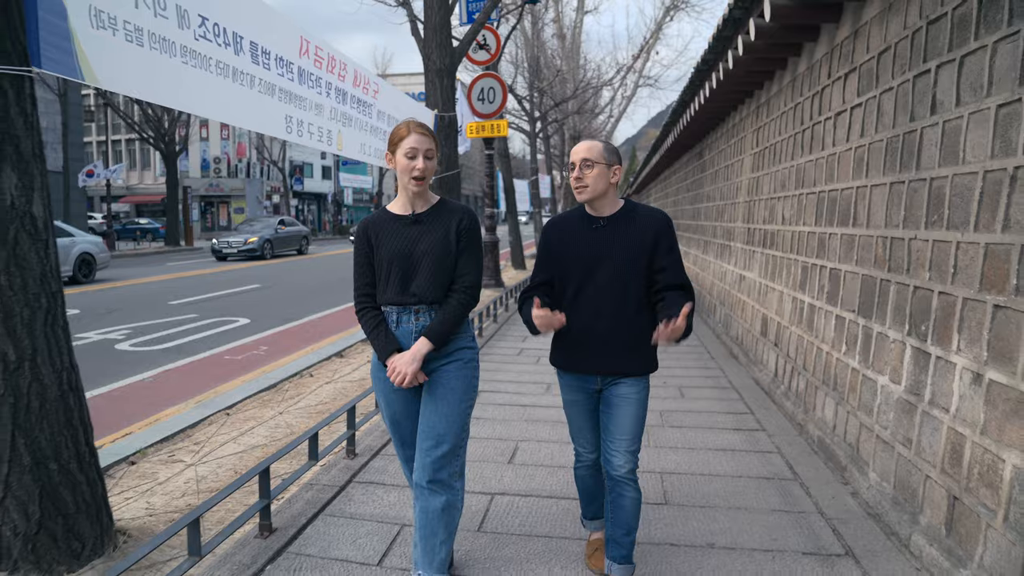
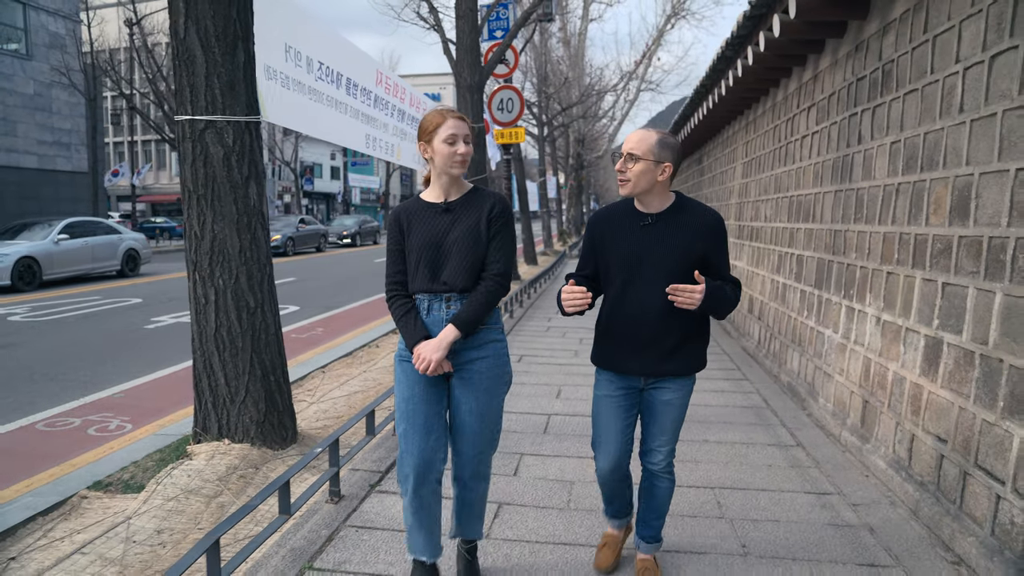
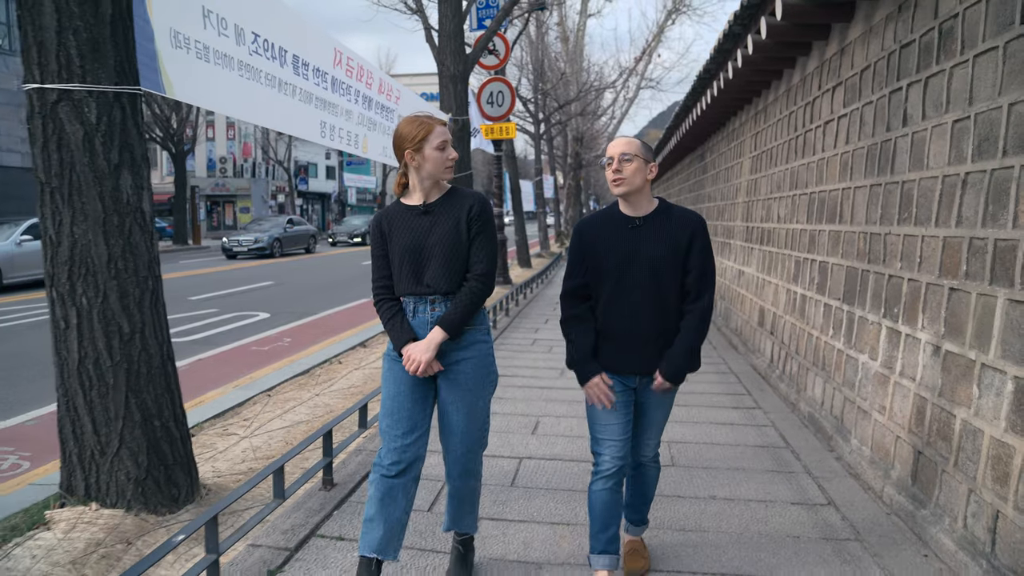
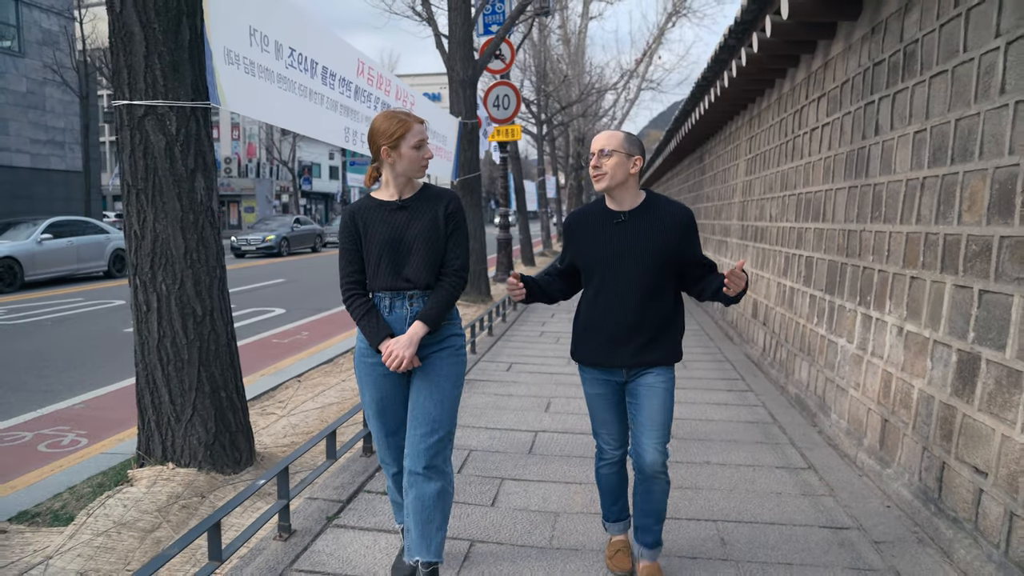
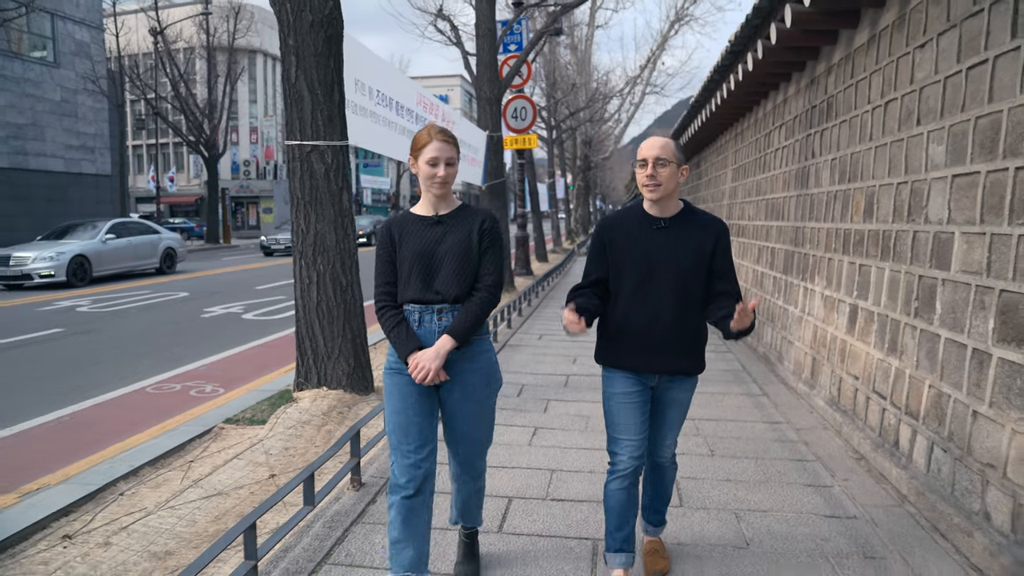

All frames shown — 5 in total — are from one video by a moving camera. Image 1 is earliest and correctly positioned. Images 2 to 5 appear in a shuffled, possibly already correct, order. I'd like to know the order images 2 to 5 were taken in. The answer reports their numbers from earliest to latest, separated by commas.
3, 4, 2, 5
